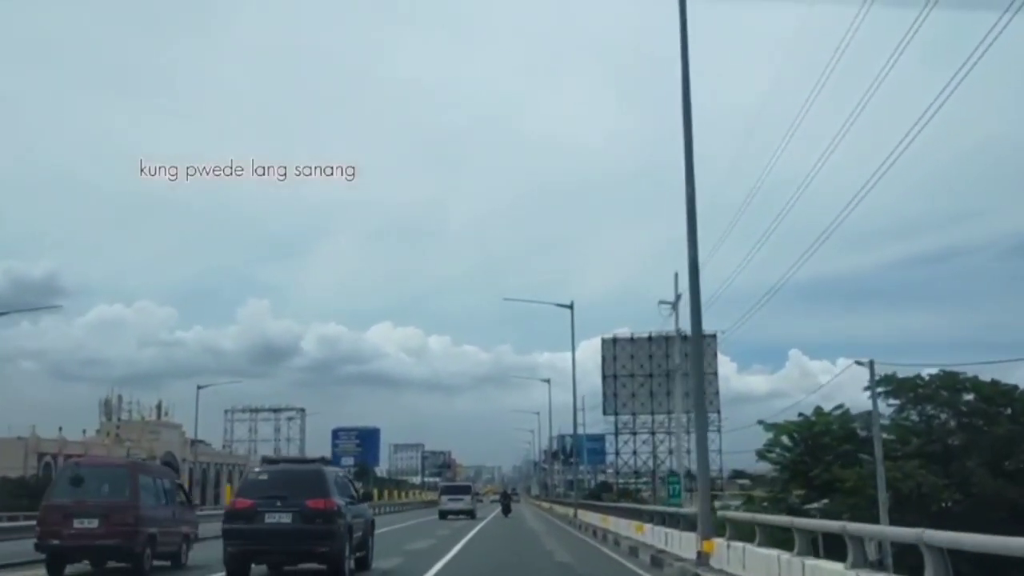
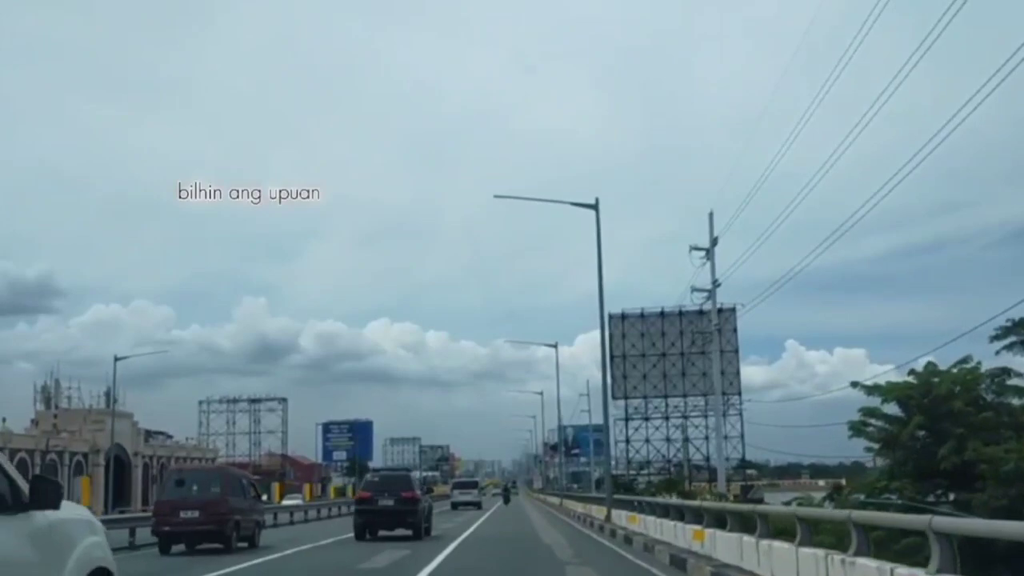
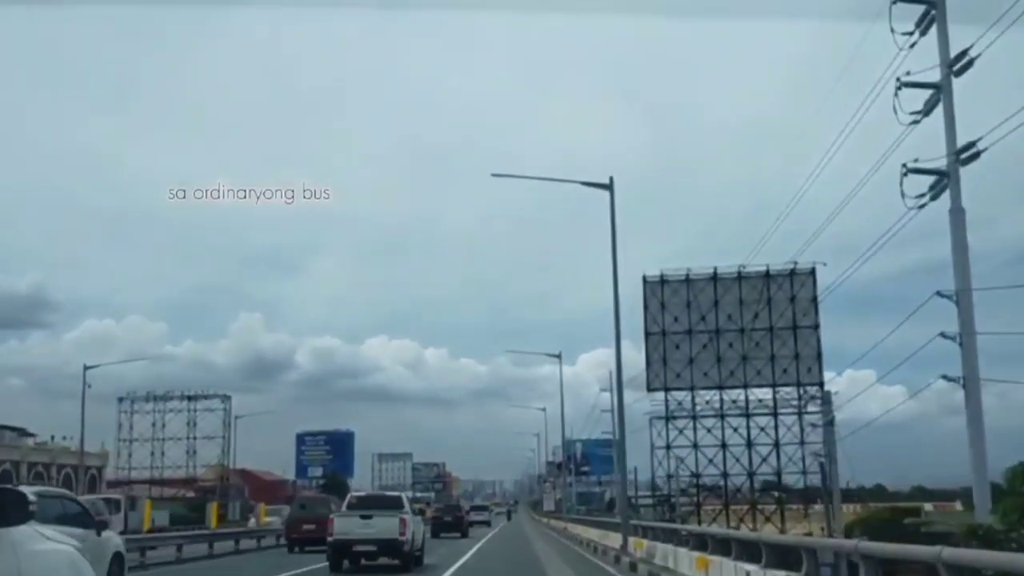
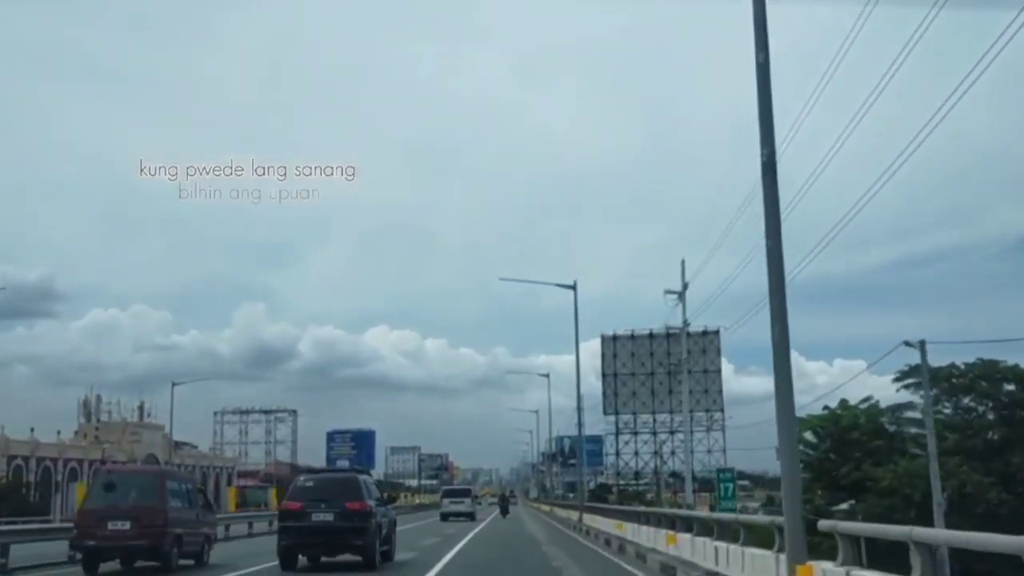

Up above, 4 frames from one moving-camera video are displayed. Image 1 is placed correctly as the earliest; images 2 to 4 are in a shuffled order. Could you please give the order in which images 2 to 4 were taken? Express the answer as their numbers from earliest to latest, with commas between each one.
4, 2, 3
